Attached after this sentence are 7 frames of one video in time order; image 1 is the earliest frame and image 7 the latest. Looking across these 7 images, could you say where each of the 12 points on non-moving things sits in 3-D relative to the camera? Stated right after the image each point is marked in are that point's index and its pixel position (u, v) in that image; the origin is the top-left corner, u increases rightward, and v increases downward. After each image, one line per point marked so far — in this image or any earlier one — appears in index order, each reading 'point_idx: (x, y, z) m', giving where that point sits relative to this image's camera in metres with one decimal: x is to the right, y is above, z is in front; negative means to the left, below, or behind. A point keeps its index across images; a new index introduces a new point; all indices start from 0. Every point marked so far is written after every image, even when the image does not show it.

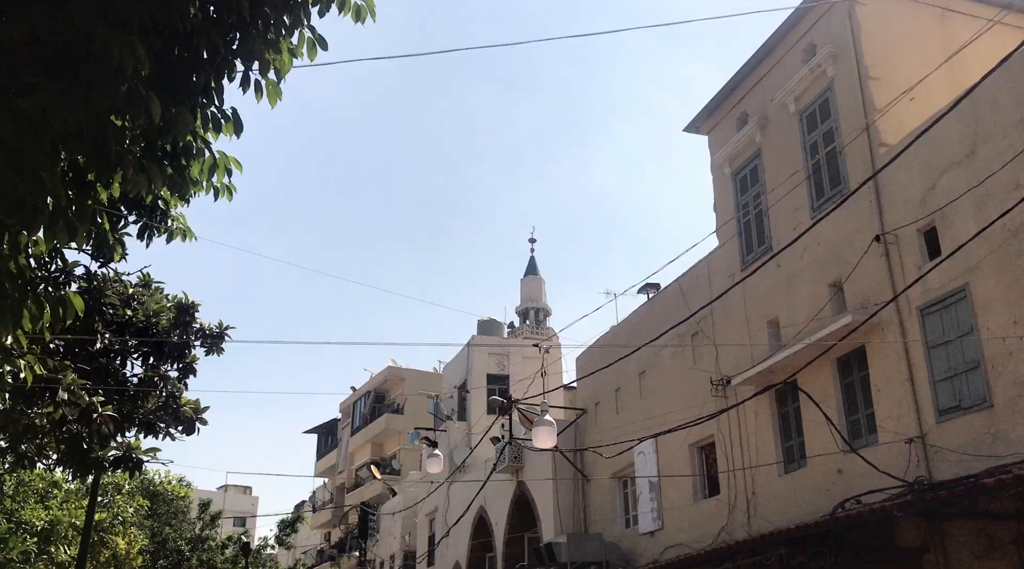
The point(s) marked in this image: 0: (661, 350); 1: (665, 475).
0: (+2.7, -1.2, +18.1) m
1: (+2.7, -3.4, +18.1) m
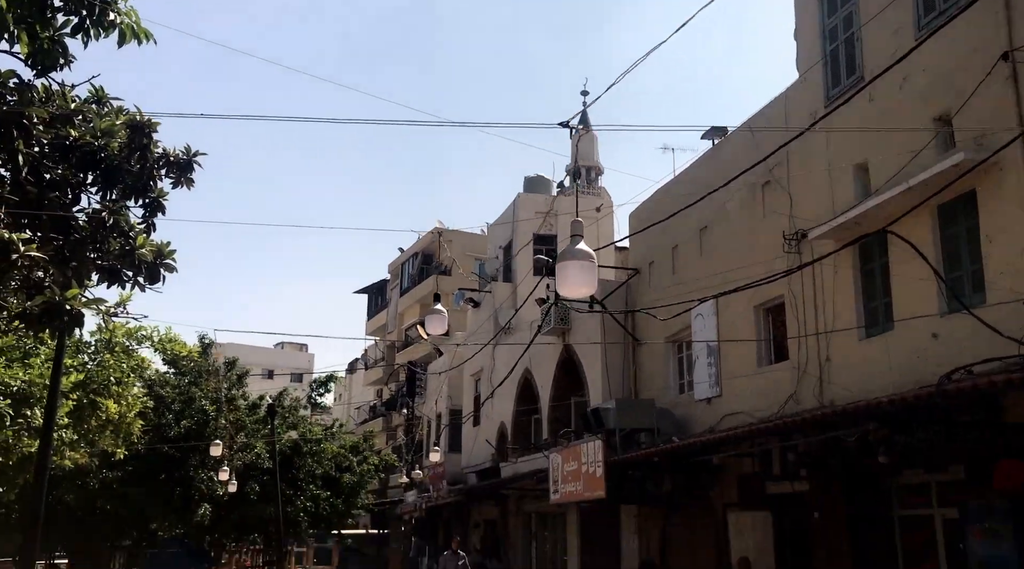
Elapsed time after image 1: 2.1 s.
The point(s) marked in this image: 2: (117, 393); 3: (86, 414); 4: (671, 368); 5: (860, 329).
0: (+3.4, +1.3, +16.2) m
1: (+3.5, -0.9, +16.4) m
2: (-5.3, -1.4, +13.6) m
3: (-5.8, -1.6, +13.6) m
4: (+3.0, -1.5, +18.9) m
5: (+4.4, -0.6, +12.7) m
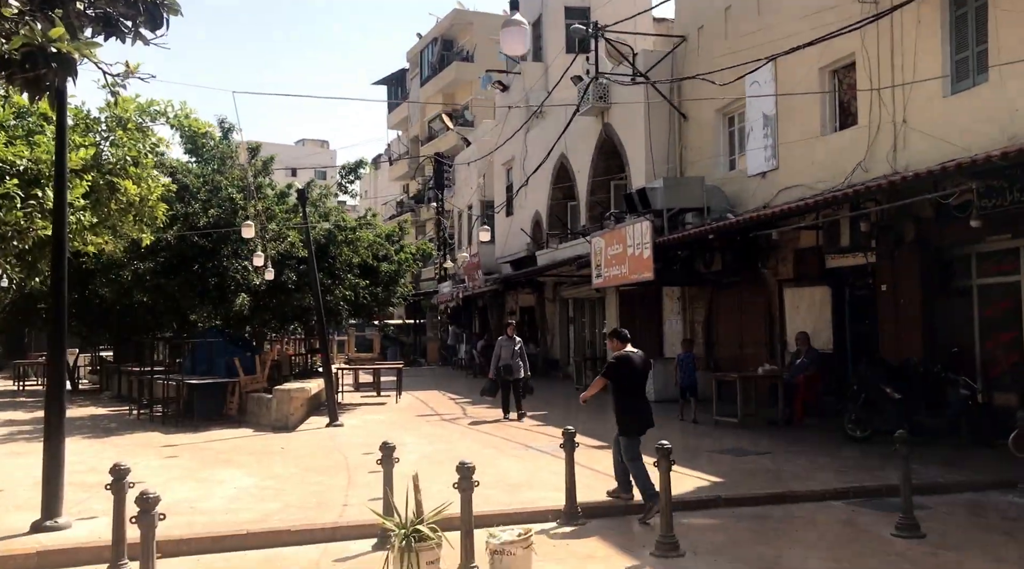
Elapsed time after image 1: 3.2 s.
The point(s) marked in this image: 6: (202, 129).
0: (+4.0, +4.8, +14.5) m
1: (+4.1, +2.7, +15.2) m
2: (-4.8, +1.4, +12.8) m
3: (-5.2, +1.2, +12.8) m
4: (+3.7, +2.5, +17.7) m
5: (+4.9, +2.3, +11.4) m
6: (-4.2, +2.2, +13.7) m
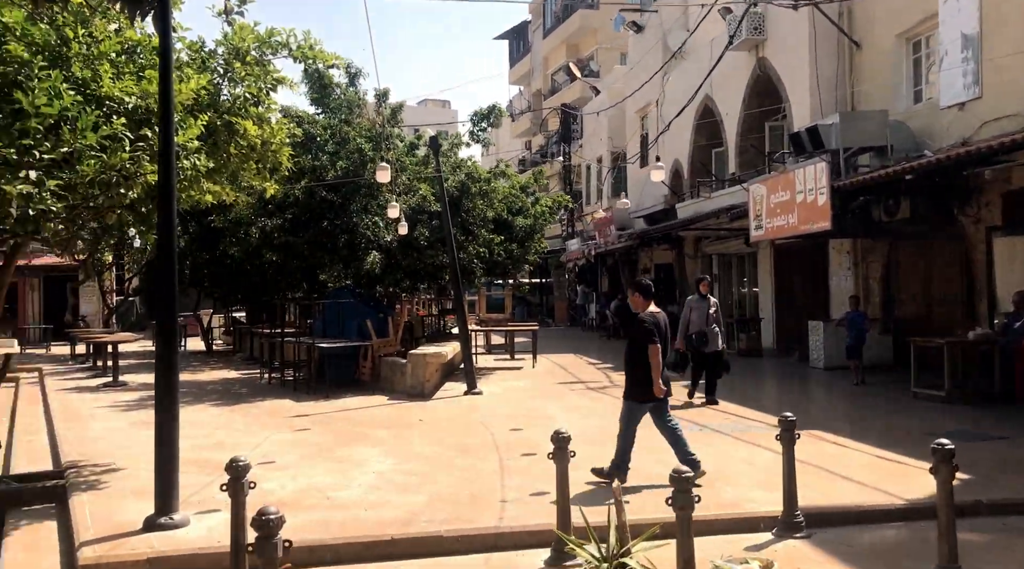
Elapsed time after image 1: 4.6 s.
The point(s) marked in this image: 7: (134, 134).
0: (+5.9, +5.4, +12.1) m
1: (+6.1, +3.4, +12.8) m
2: (-2.9, +1.9, +11.5) m
3: (-3.3, +1.7, +11.7) m
4: (+6.0, +3.3, +15.4) m
5: (+6.5, +2.8, +9.0) m
6: (-2.3, +2.7, +12.4) m
7: (-4.3, +1.7, +11.5) m
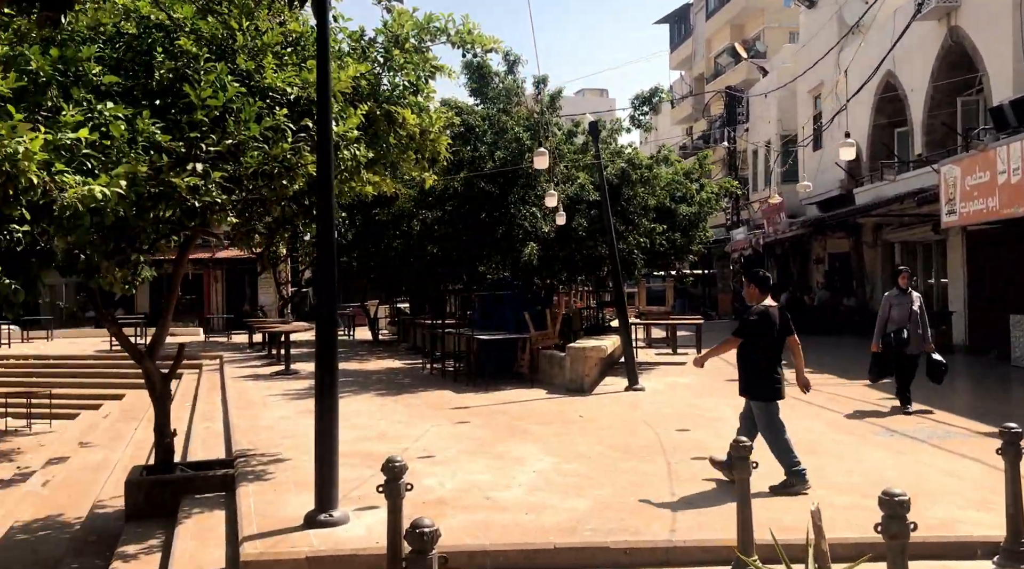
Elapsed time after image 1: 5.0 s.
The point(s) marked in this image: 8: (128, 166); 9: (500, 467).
0: (+7.7, +5.5, +10.4) m
1: (+8.1, +3.5, +11.1) m
2: (-1.1, +2.0, +11.3) m
3: (-1.5, +1.8, +11.4) m
4: (+8.4, +3.4, +13.7) m
5: (+7.8, +2.9, +7.3) m
6: (-0.3, +2.9, +12.0) m
7: (-2.4, +1.8, +11.4) m
8: (-3.8, +1.2, +10.0) m
9: (-0.1, -1.8, +10.1) m
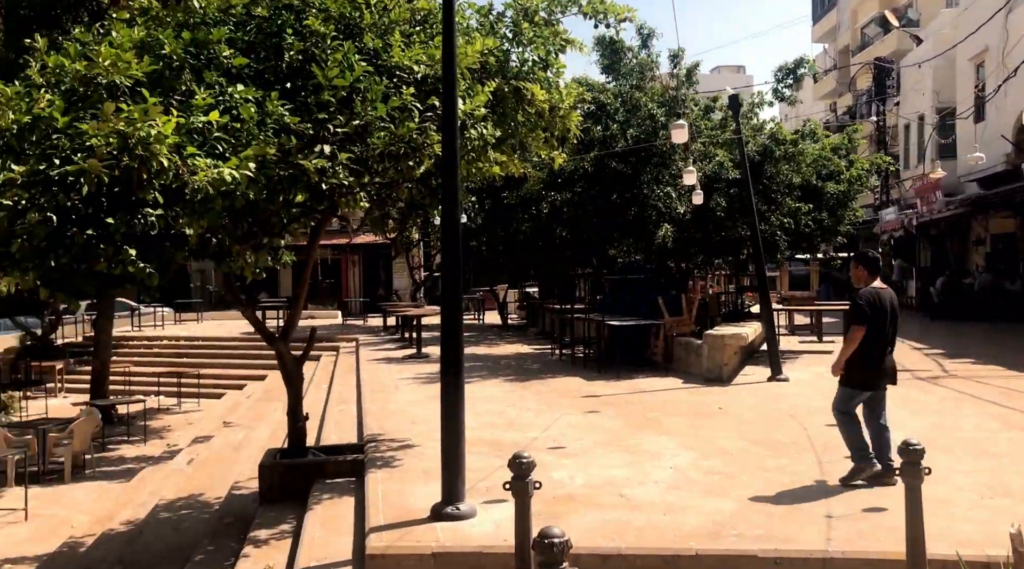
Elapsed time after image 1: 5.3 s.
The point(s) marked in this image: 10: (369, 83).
0: (+9.0, +5.7, +8.7) m
1: (+9.4, +3.6, +9.4) m
2: (+0.4, +2.1, +10.8) m
3: (0.0, +2.0, +11.0) m
4: (+10.0, +3.6, +11.9) m
5: (+8.7, +3.0, +5.7) m
6: (+1.2, +3.0, +11.4) m
7: (-1.0, +2.0, +11.1) m
8: (-2.5, +1.3, +9.9) m
9: (+1.2, -1.7, +9.6) m
10: (-1.5, +2.1, +10.8) m
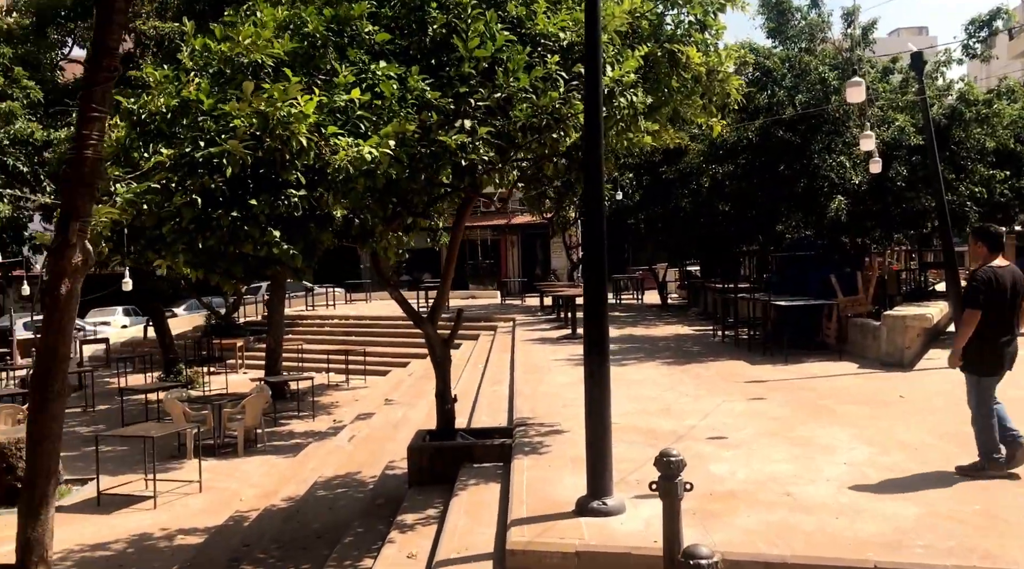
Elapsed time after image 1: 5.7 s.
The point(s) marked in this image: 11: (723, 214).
0: (+10.0, +5.9, +6.4) m
1: (+10.5, +3.9, +7.1) m
2: (+1.9, +2.4, +10.0) m
3: (+1.5, +2.2, +10.2) m
4: (+11.6, +3.9, +9.5) m
5: (+9.2, +3.1, +3.5) m
6: (+2.8, +3.3, +10.4) m
7: (+0.6, +2.2, +10.5) m
8: (-1.1, +1.5, +9.6) m
9: (+2.5, -1.5, +8.7) m
10: (0.0, +2.4, +10.3) m
11: (+4.0, +1.3, +19.3) m
